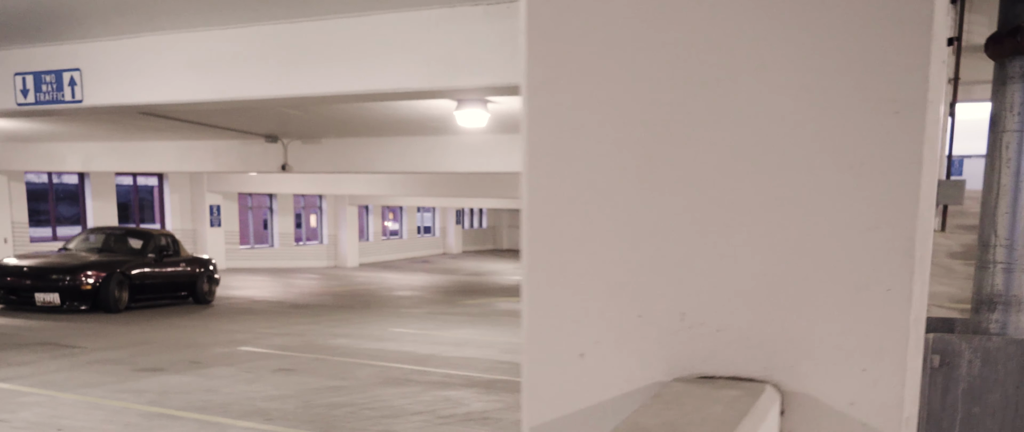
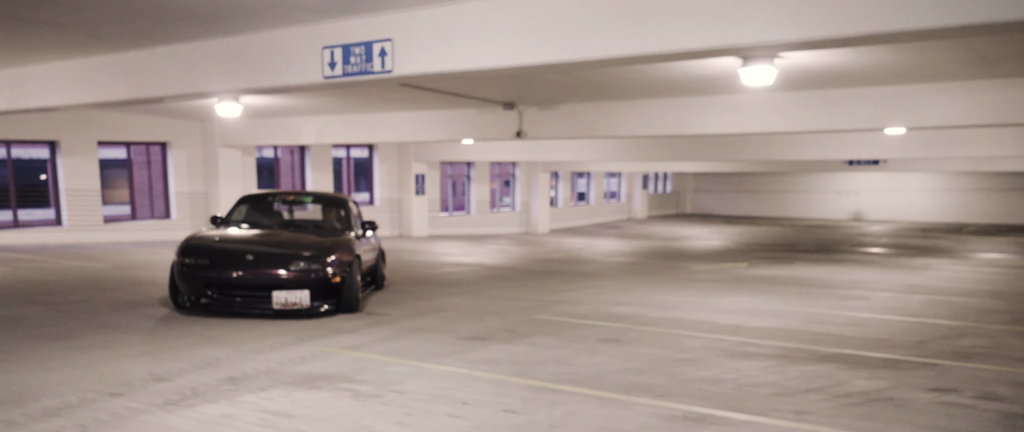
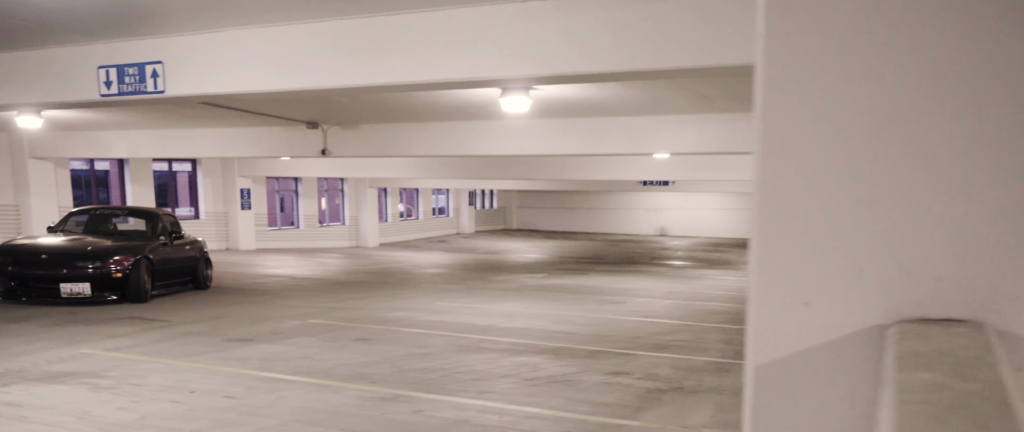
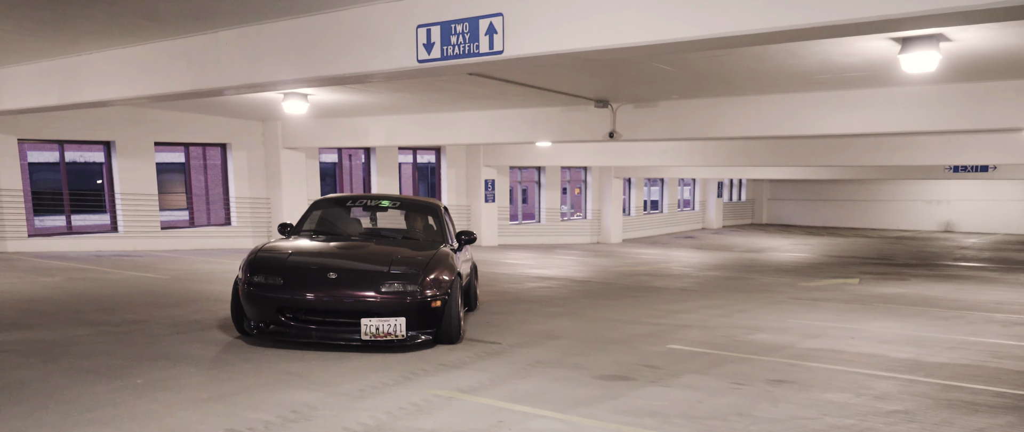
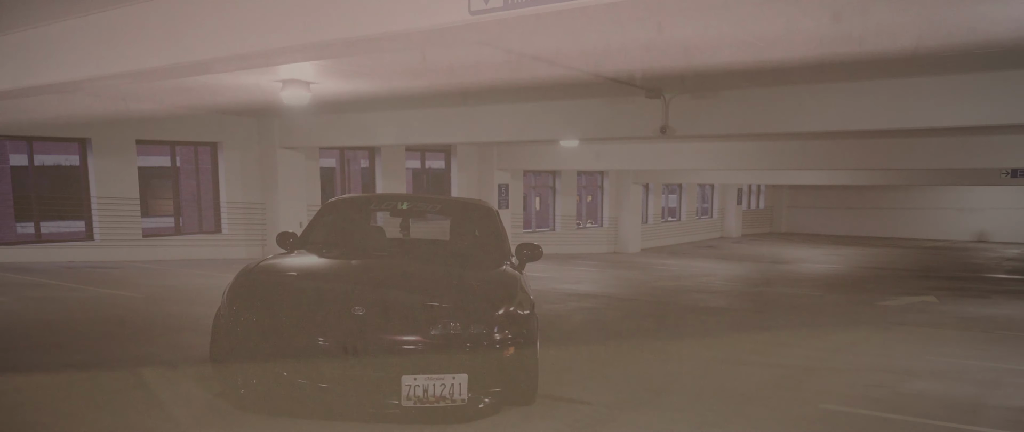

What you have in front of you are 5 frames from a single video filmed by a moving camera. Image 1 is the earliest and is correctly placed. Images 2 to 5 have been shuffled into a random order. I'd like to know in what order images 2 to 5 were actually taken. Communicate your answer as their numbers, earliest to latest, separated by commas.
3, 2, 4, 5
